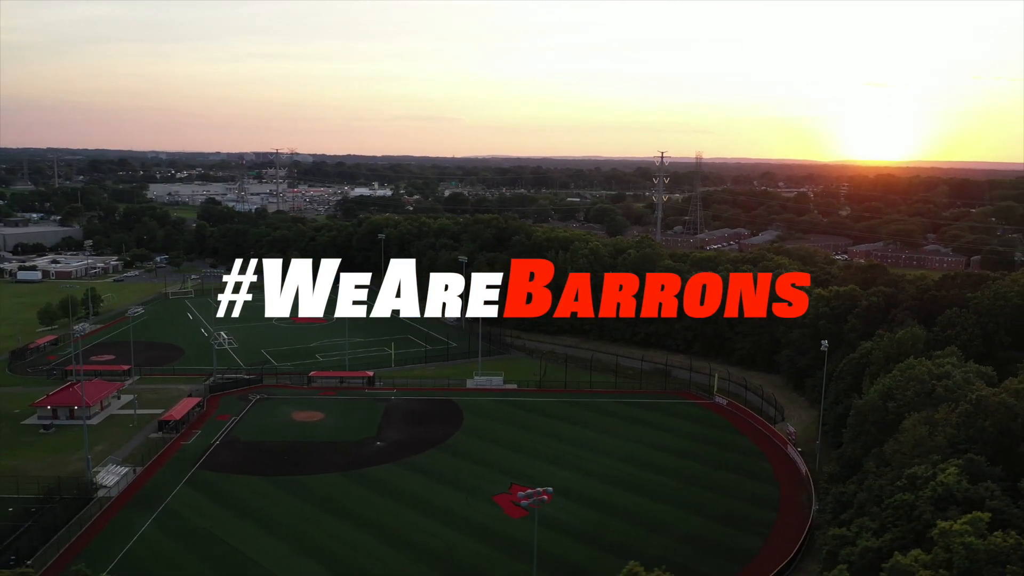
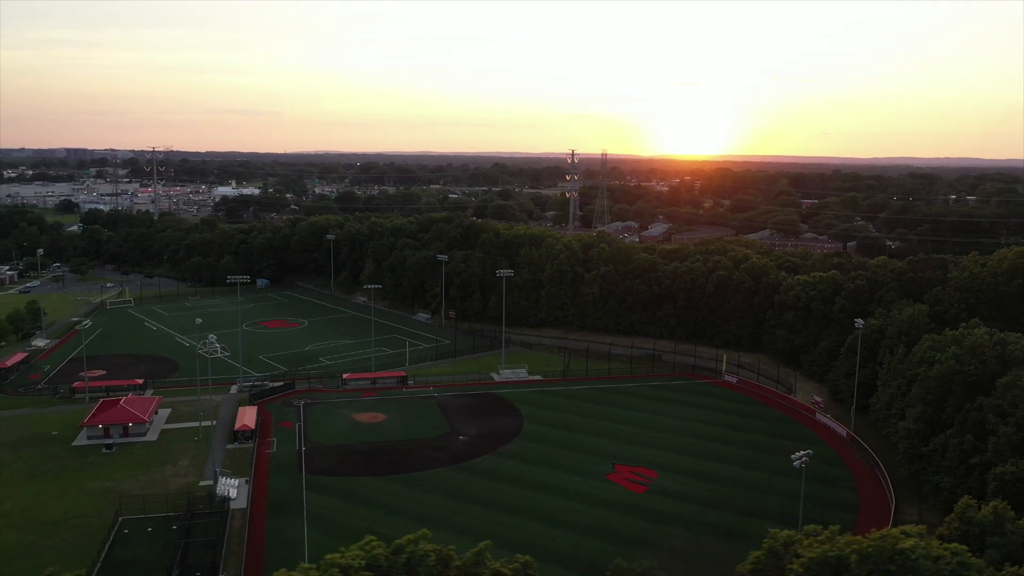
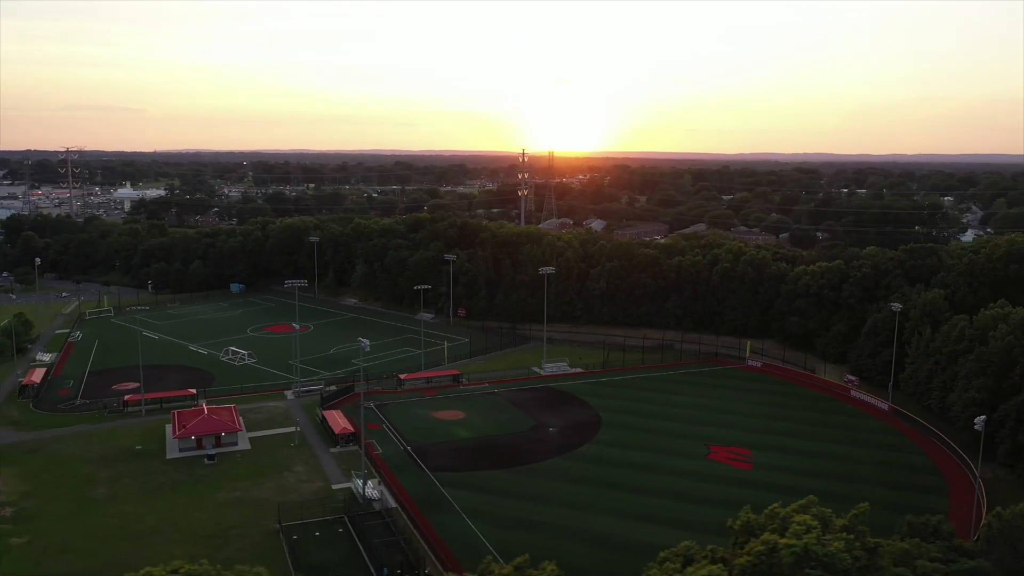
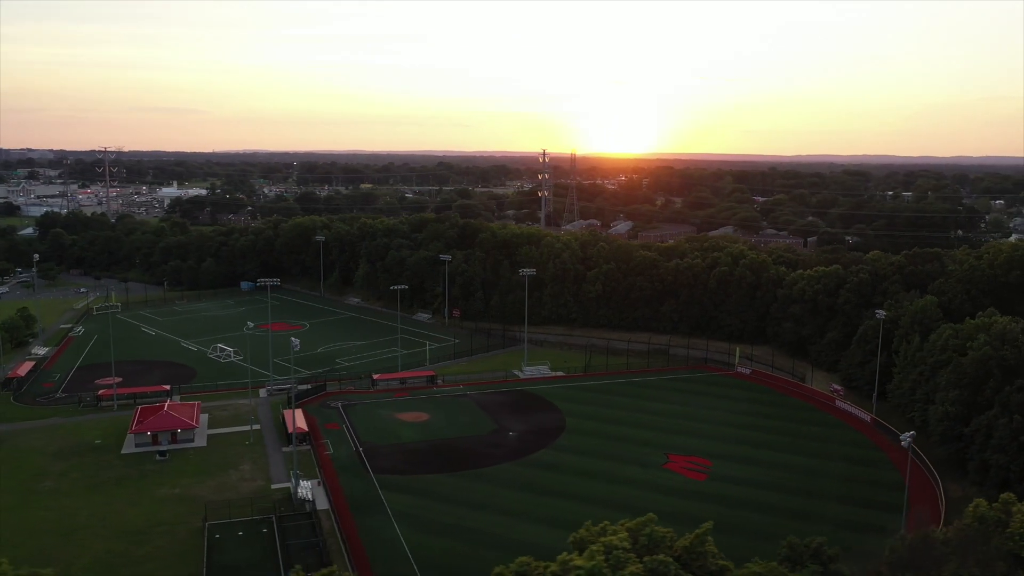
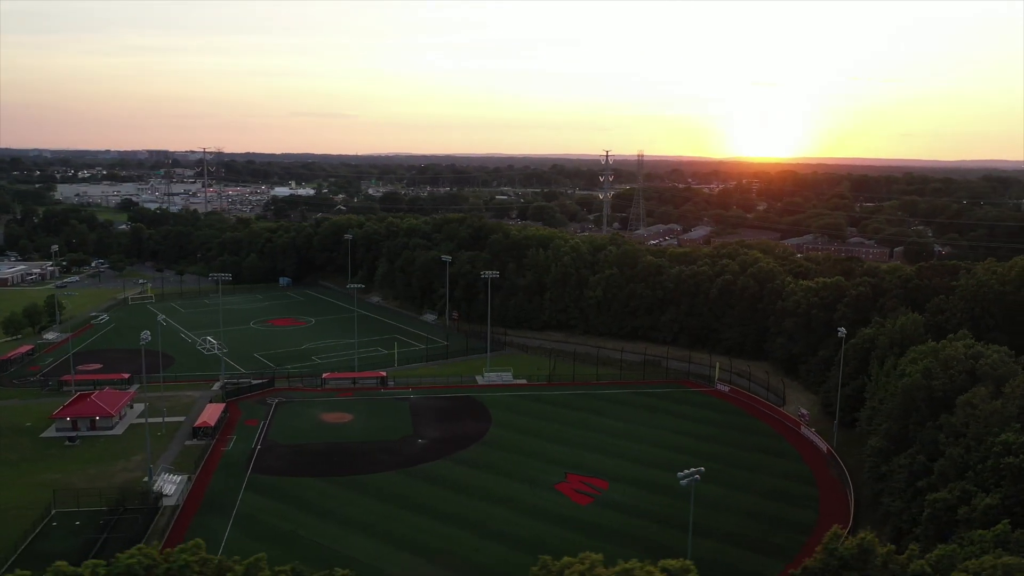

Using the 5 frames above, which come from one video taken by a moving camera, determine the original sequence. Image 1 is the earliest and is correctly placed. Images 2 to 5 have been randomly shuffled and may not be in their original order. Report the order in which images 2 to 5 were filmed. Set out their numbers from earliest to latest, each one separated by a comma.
5, 2, 4, 3
